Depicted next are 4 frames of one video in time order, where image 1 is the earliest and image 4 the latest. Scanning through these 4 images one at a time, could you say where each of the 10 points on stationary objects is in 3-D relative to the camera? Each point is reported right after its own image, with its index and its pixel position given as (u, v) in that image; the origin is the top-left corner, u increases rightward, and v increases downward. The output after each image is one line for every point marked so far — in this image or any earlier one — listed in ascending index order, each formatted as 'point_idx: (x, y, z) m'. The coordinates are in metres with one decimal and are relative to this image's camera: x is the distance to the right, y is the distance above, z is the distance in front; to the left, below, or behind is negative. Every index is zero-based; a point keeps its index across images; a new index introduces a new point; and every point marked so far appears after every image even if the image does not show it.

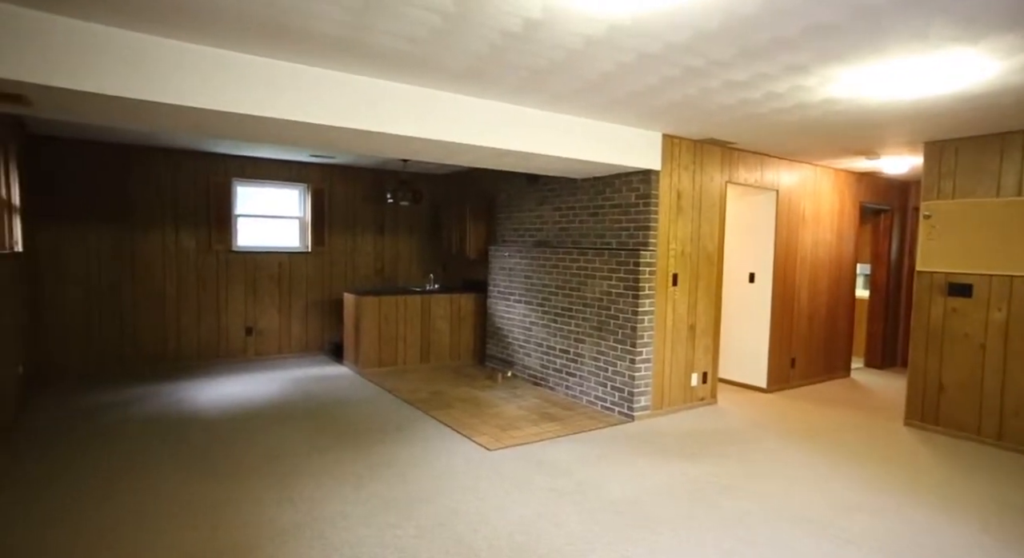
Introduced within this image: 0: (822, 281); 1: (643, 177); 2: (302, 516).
0: (+3.2, 0.0, +5.7) m
1: (+1.1, +0.8, +4.5) m
2: (-1.1, -1.2, +2.9) m
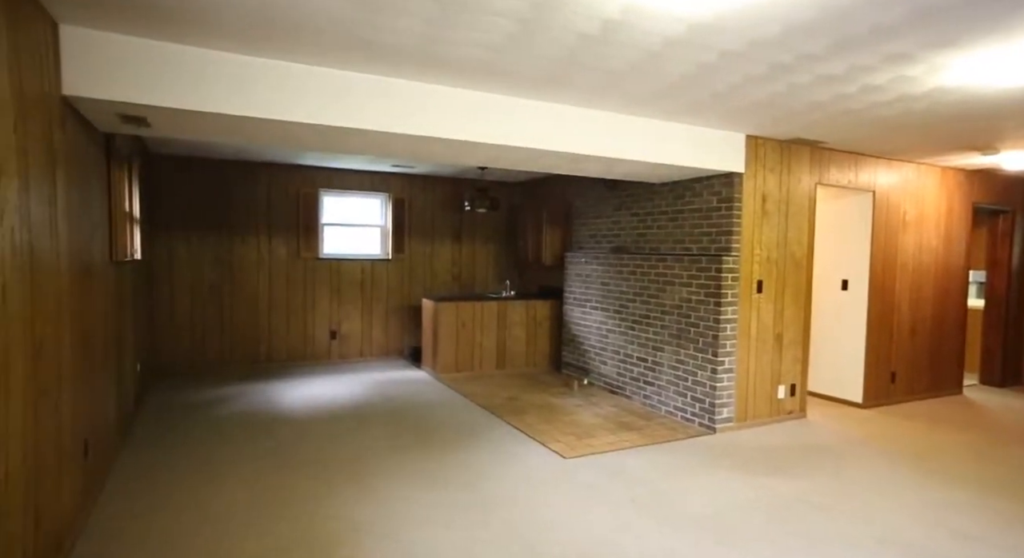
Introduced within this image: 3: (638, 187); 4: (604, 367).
0: (+3.9, -0.1, +5.3) m
1: (+1.7, +0.8, +4.4) m
2: (-0.7, -1.3, +3.0) m
3: (+1.2, +0.9, +5.3) m
4: (+0.9, -0.9, +5.7) m
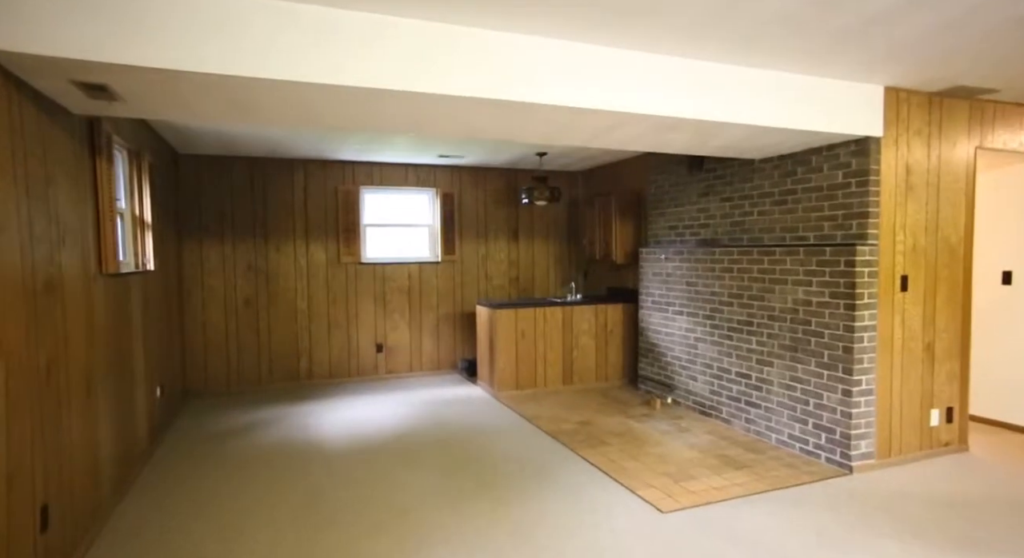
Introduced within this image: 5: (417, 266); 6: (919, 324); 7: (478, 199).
0: (+4.4, 0.0, +4.1) m
1: (+2.1, +0.8, +3.4) m
2: (-0.3, -1.3, +2.2) m
3: (+1.7, +0.9, +4.3) m
4: (+1.5, -0.9, +4.8) m
5: (-1.0, +0.1, +6.0) m
6: (+2.6, -0.3, +3.6) m
7: (-0.4, +0.9, +6.3) m
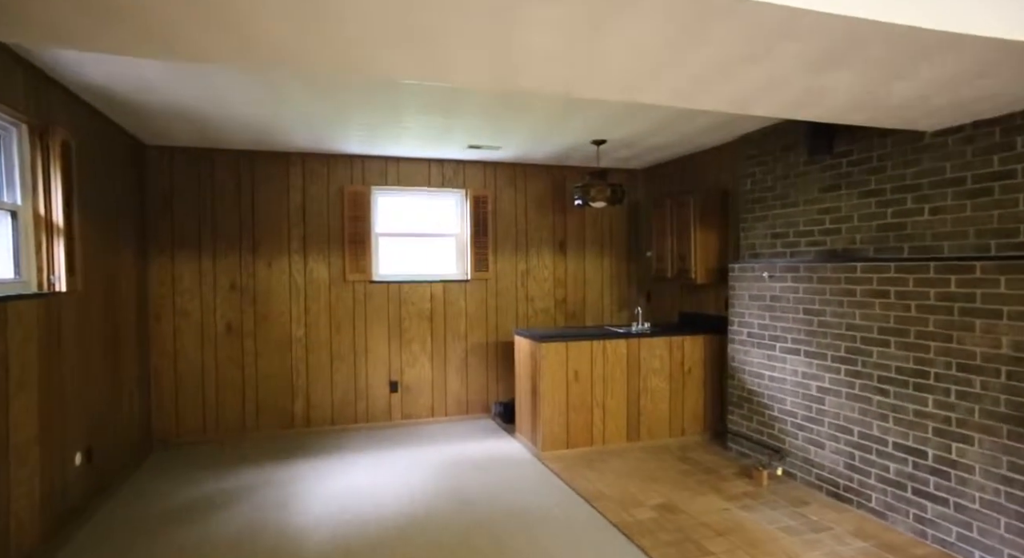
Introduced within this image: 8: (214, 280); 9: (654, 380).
0: (+4.7, -0.2, +2.5) m
1: (+2.3, +0.7, +2.0) m
2: (-0.2, -1.4, +1.0) m
3: (+2.0, +0.7, +3.0) m
4: (+1.9, -1.1, +3.4) m
5: (-0.6, -0.1, +4.9) m
6: (+2.8, -0.4, +2.1) m
7: (0.0, +0.7, +5.1) m
8: (-2.3, 0.0, +4.3) m
9: (+1.1, -0.8, +4.3) m
